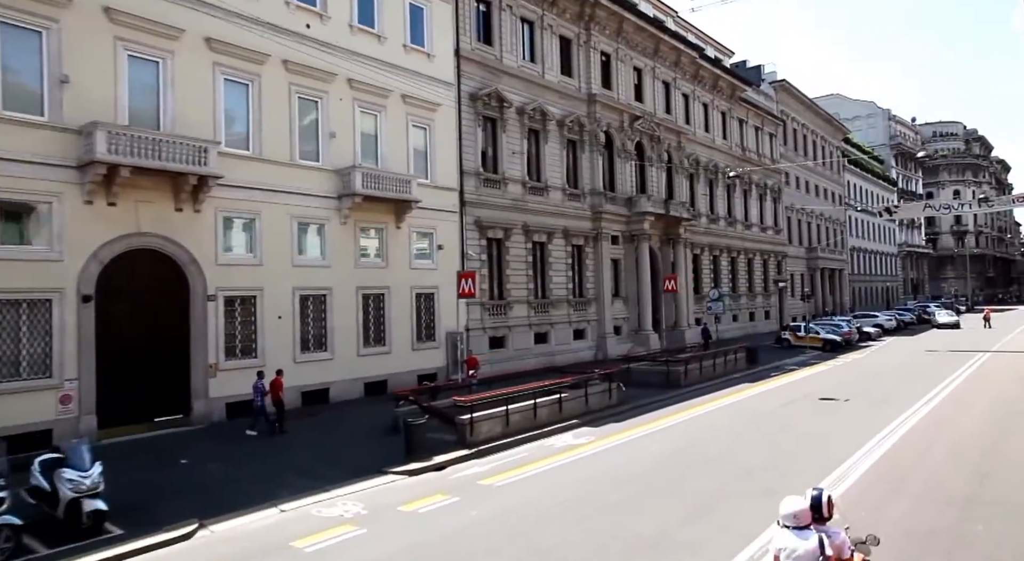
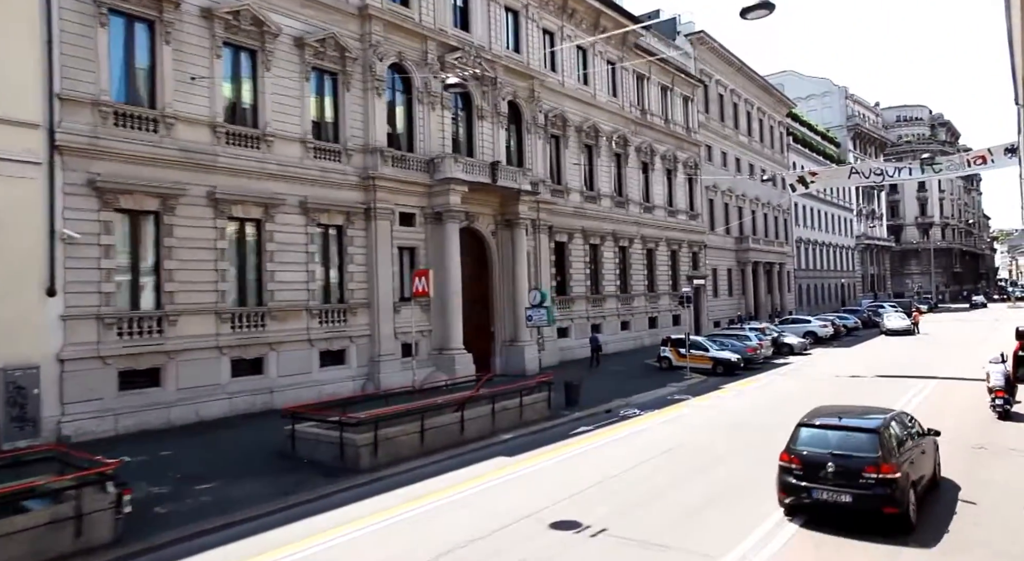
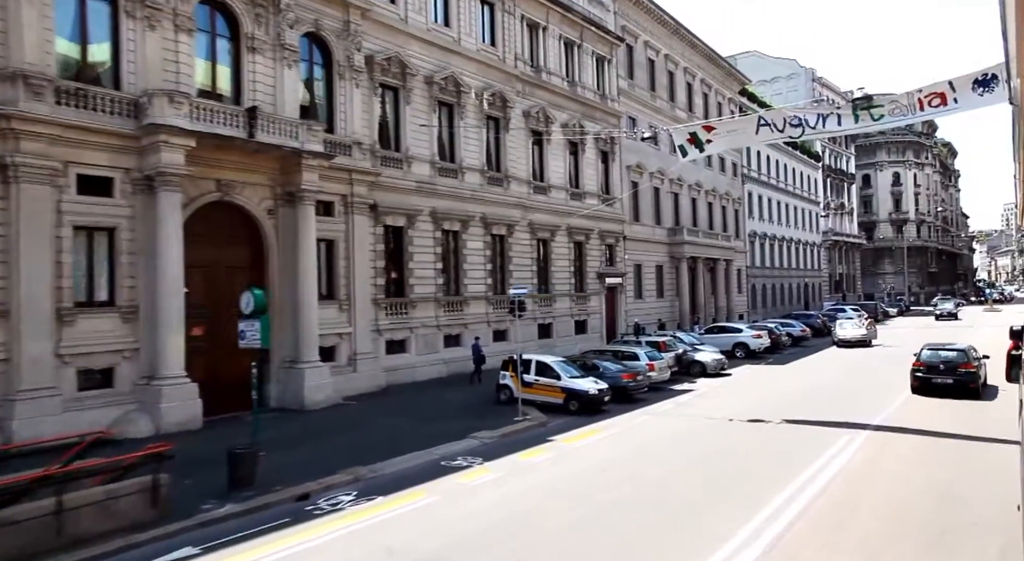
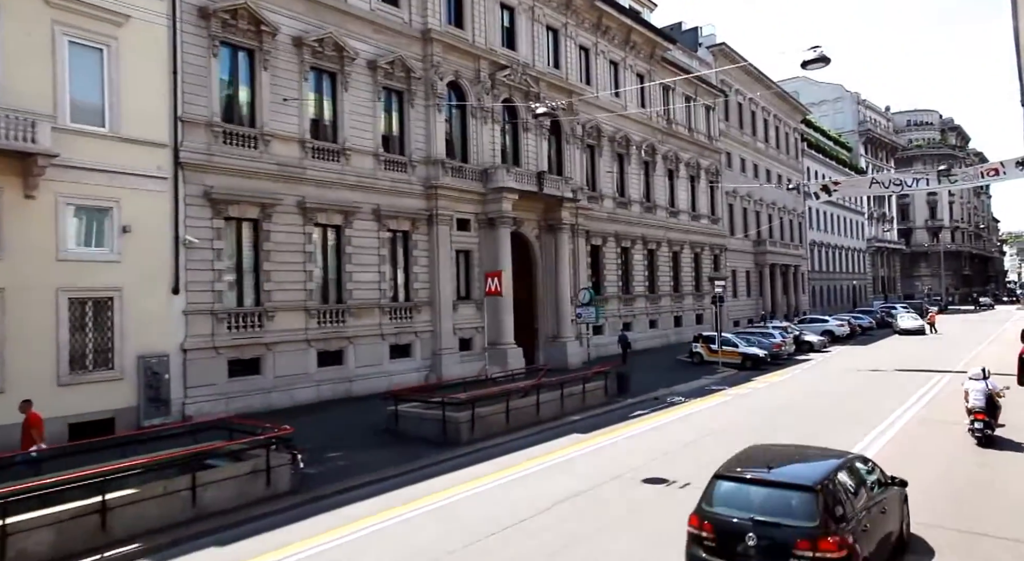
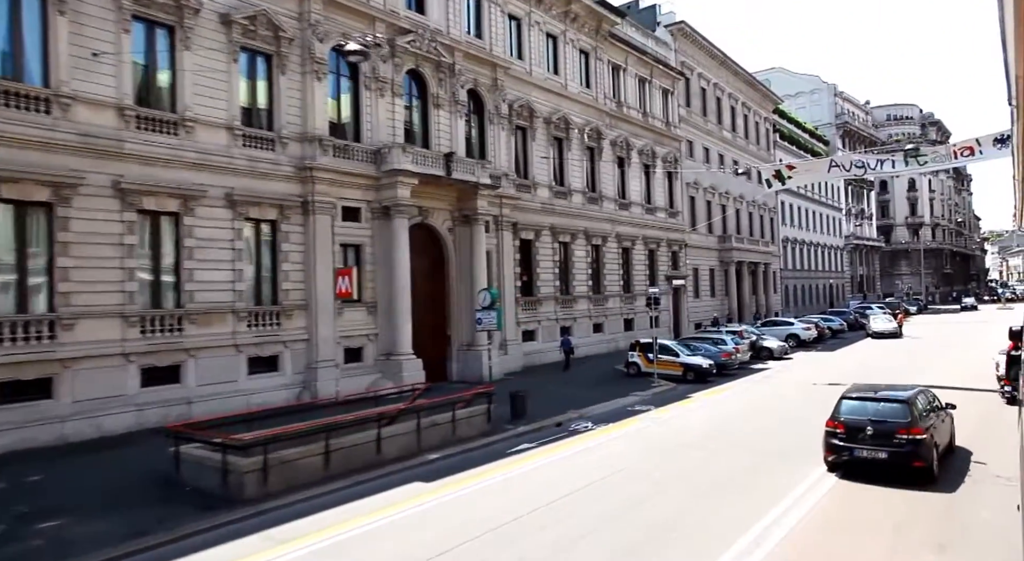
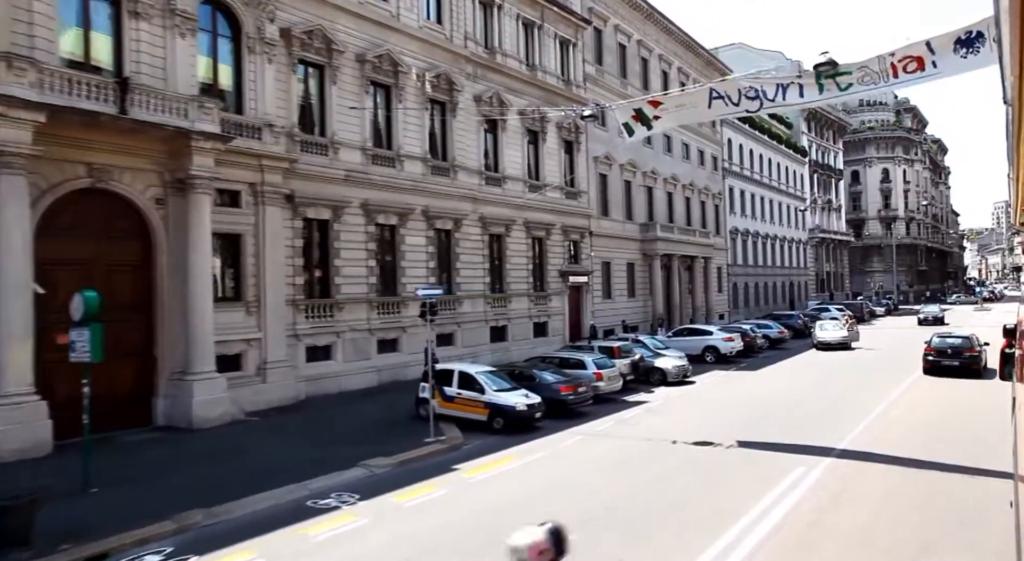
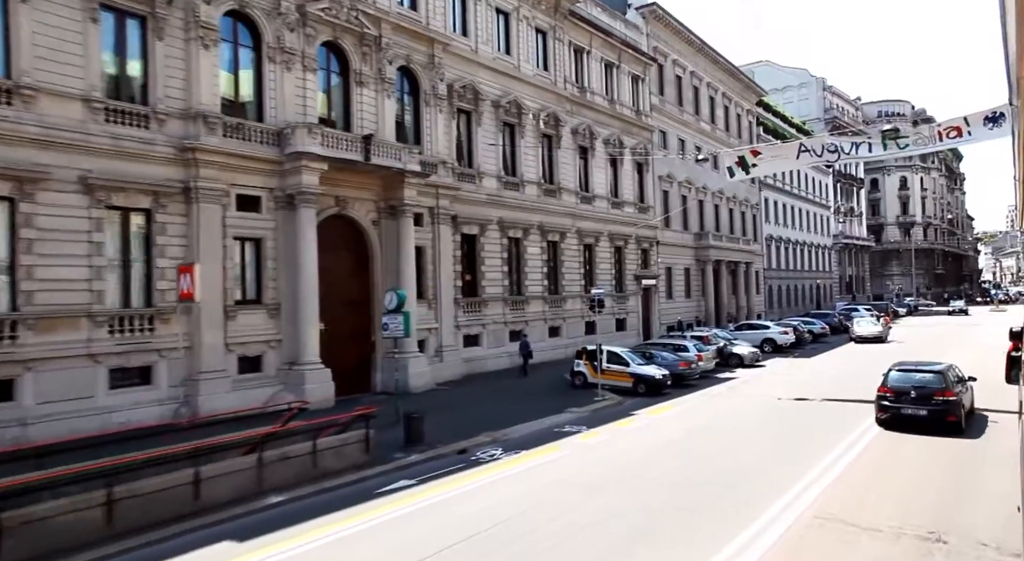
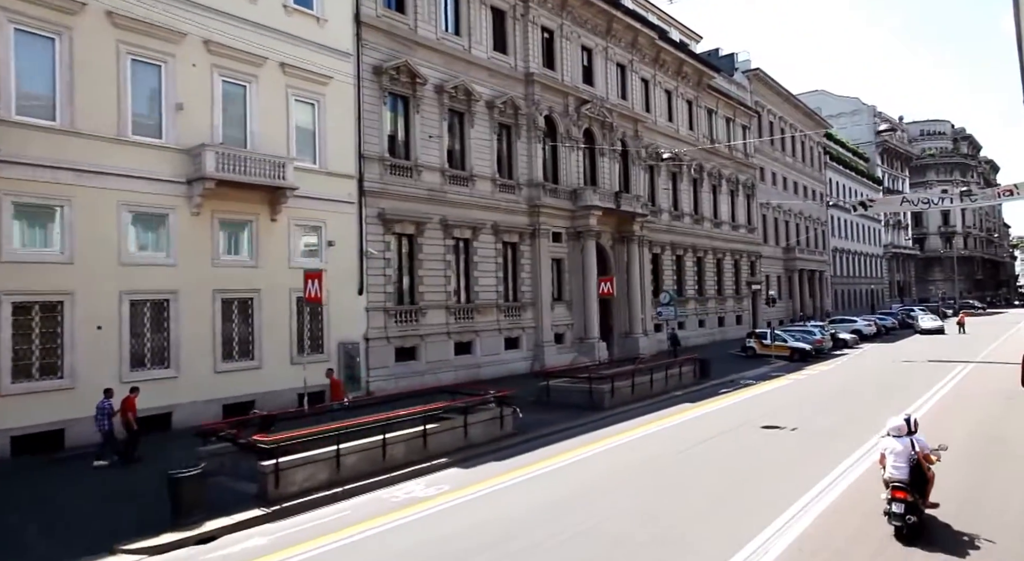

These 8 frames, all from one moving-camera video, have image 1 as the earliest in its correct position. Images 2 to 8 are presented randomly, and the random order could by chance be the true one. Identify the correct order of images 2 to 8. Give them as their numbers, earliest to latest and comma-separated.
8, 4, 2, 5, 7, 3, 6
